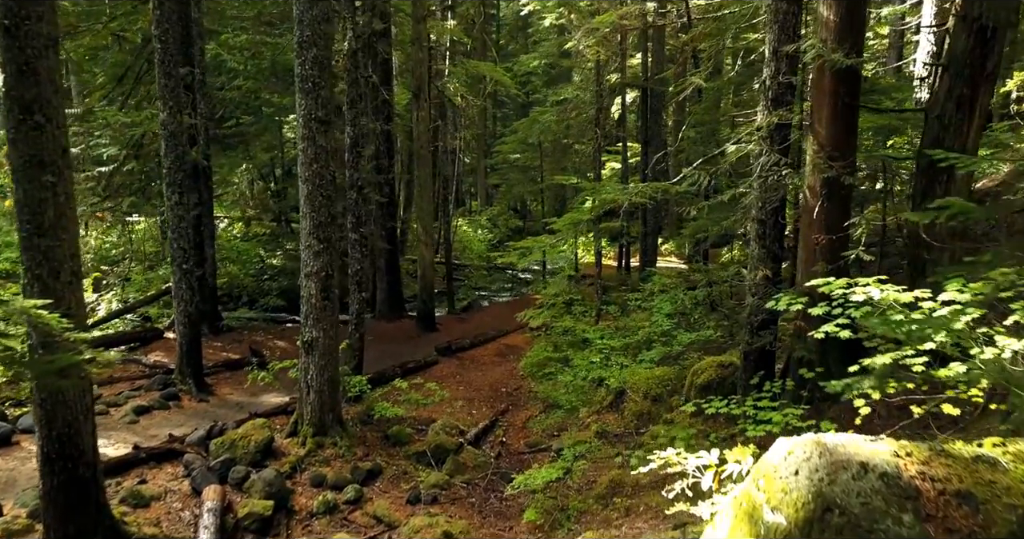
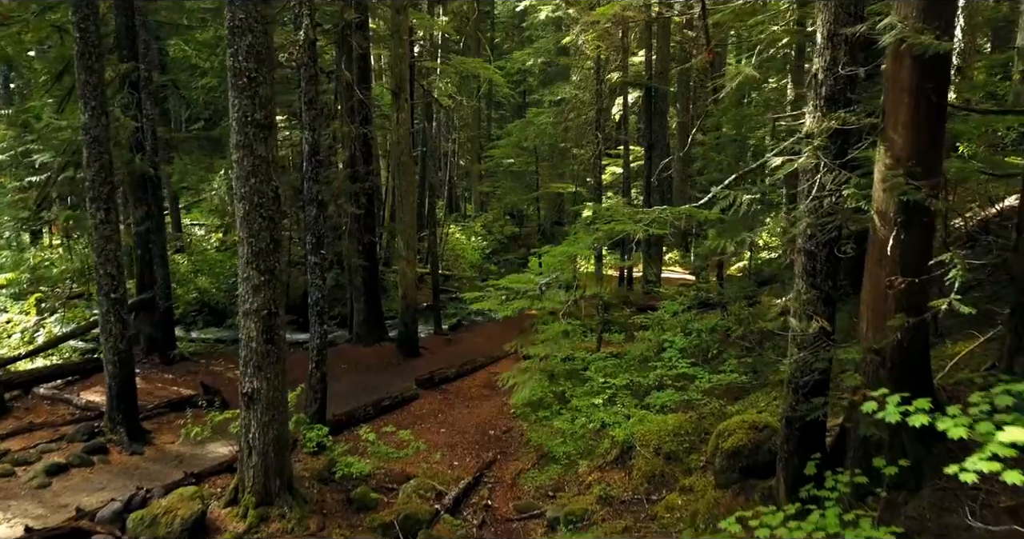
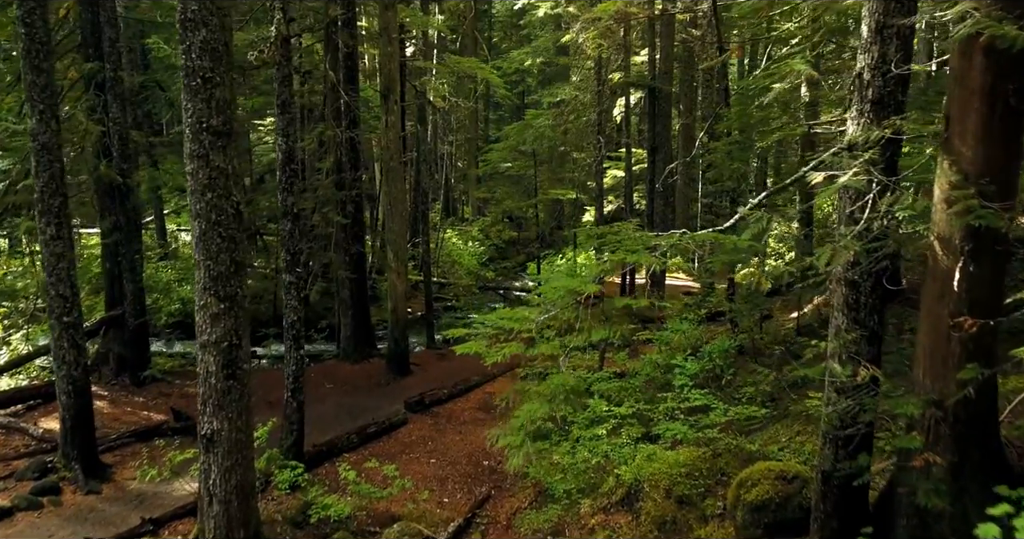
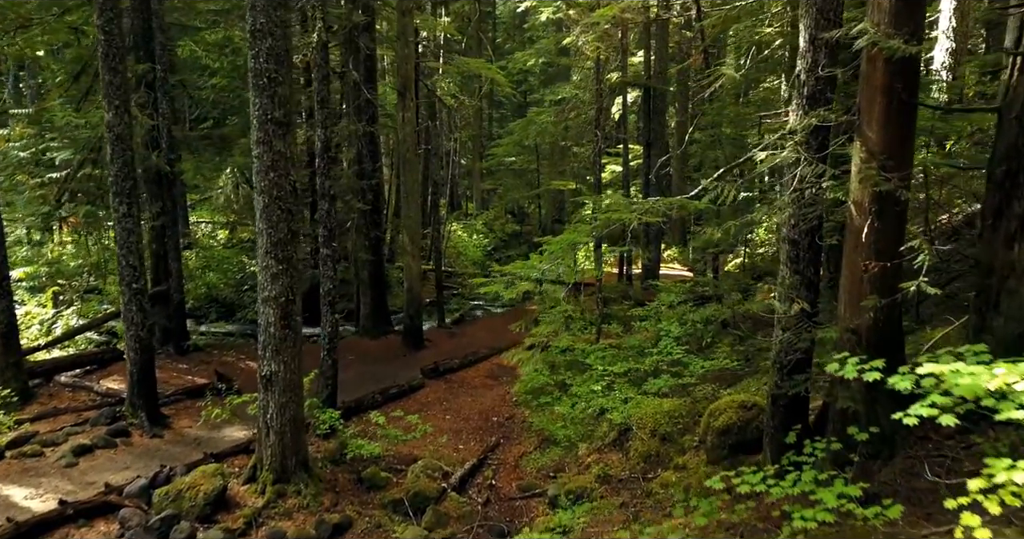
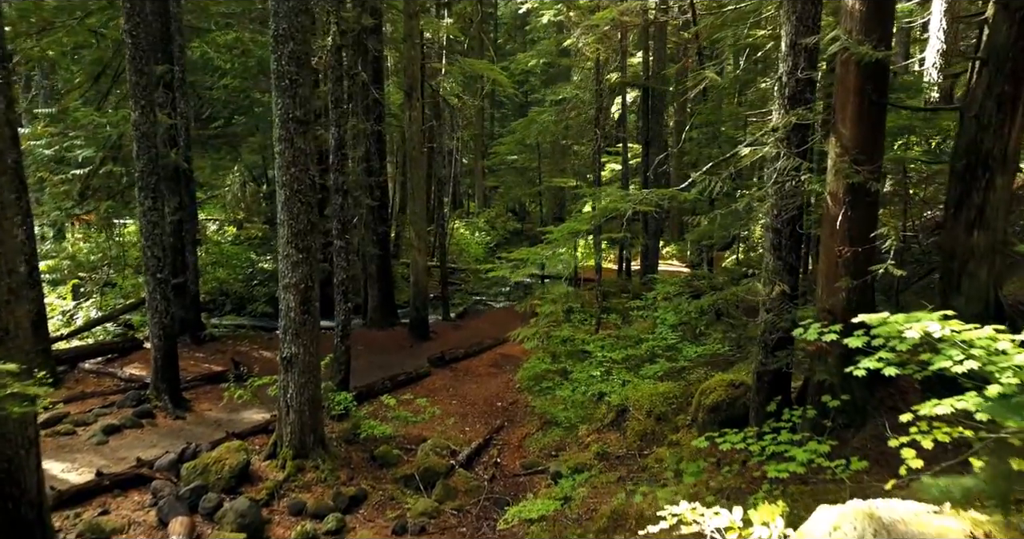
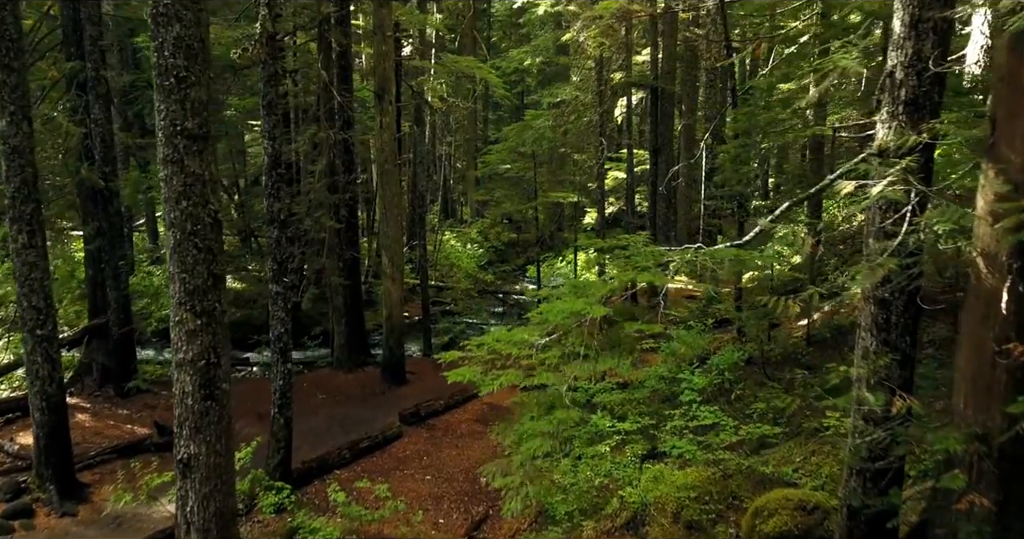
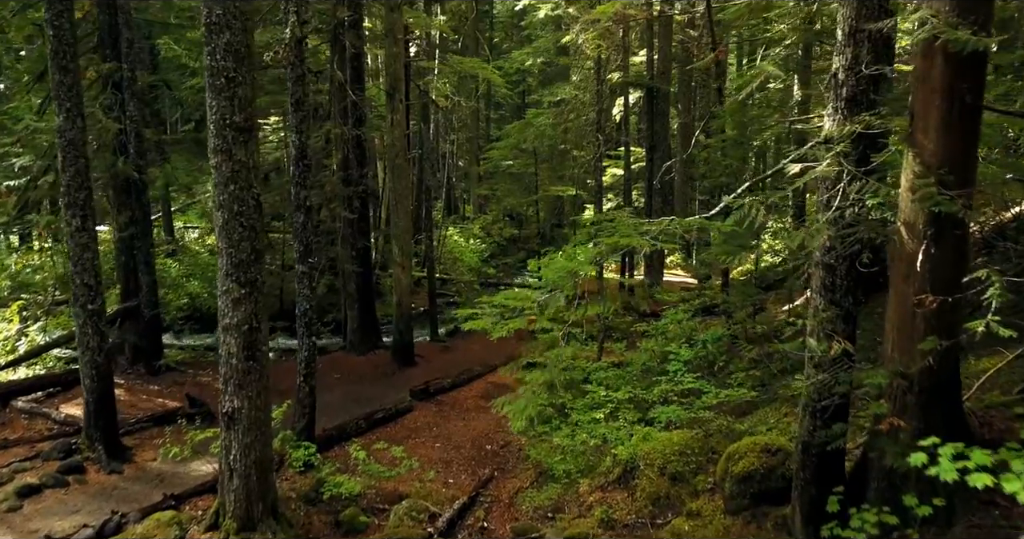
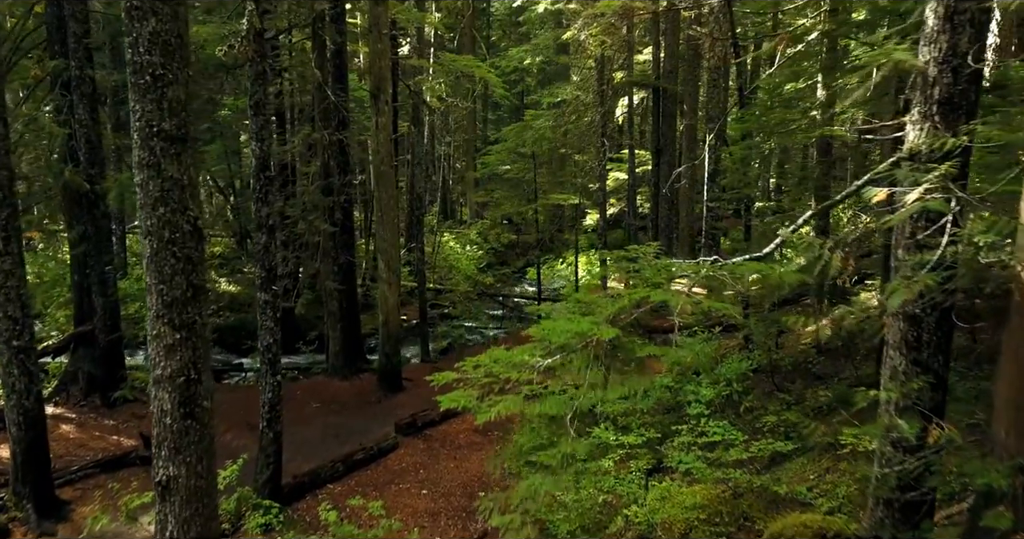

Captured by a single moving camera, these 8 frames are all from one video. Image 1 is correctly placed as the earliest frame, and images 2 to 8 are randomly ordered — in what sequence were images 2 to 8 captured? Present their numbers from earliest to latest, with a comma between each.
5, 4, 2, 7, 3, 6, 8
